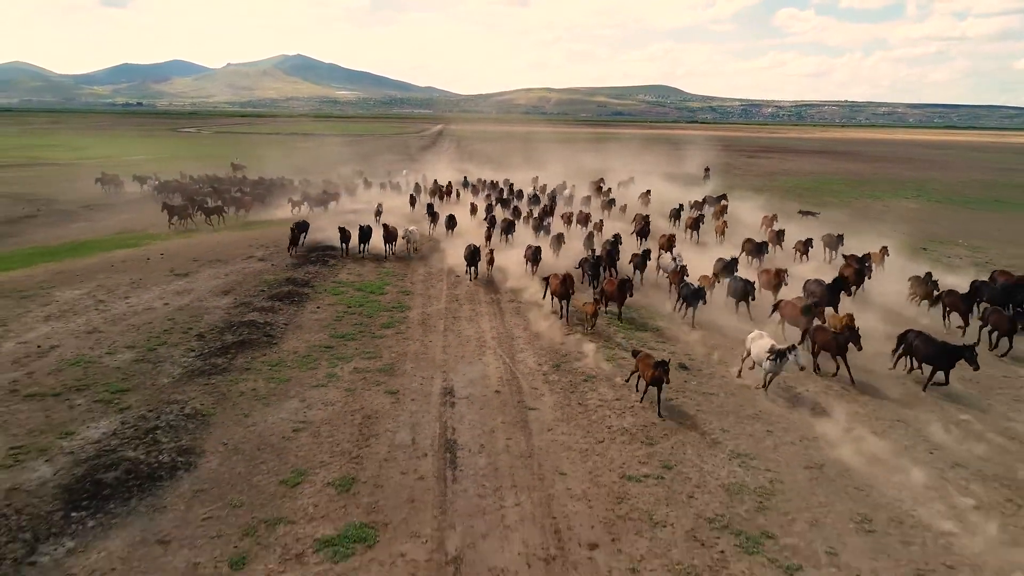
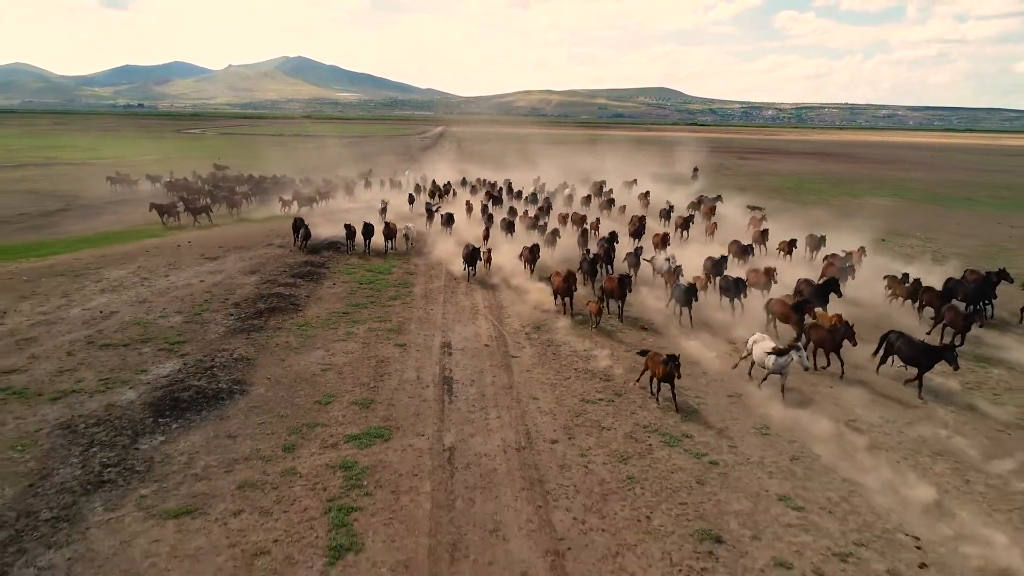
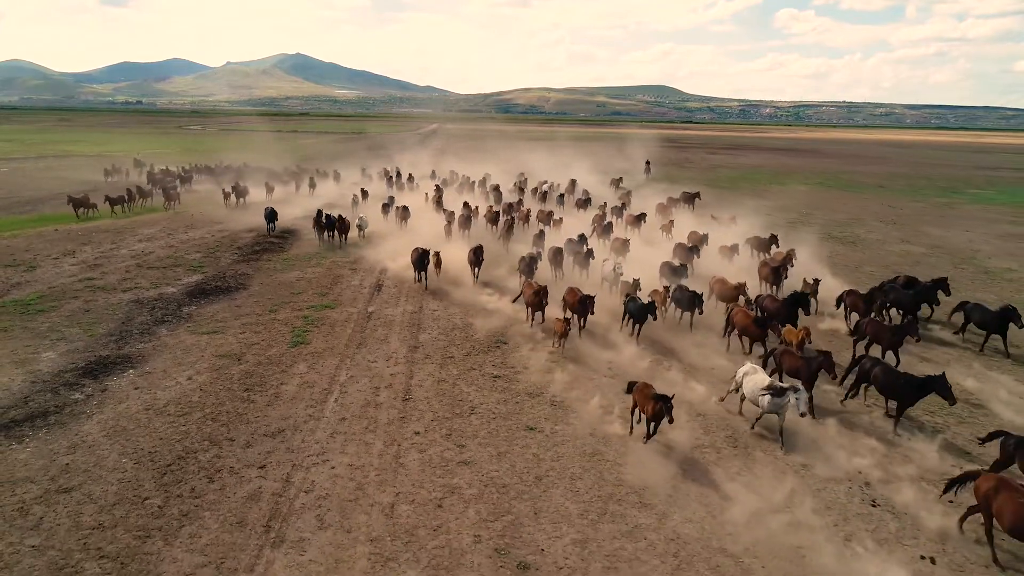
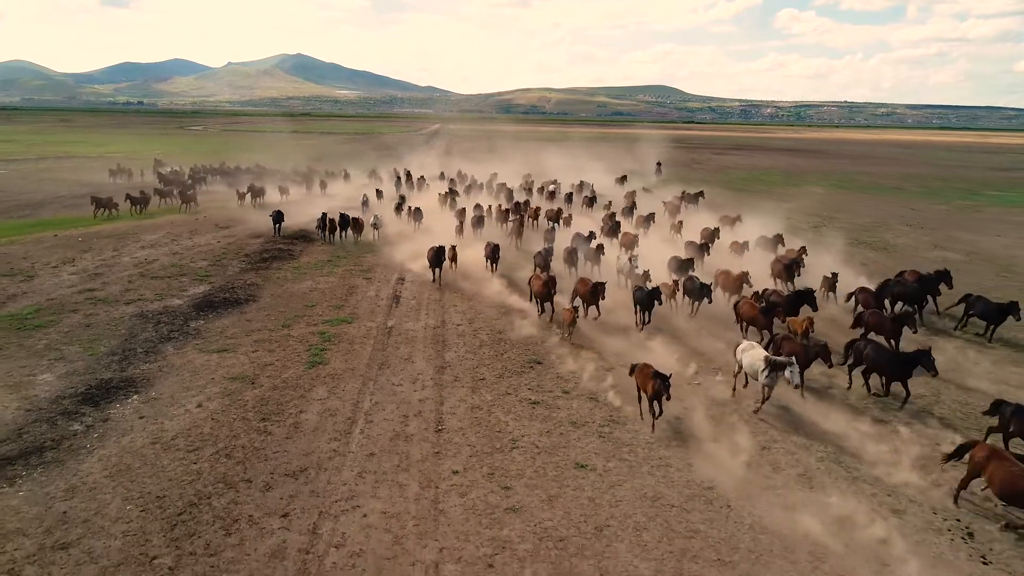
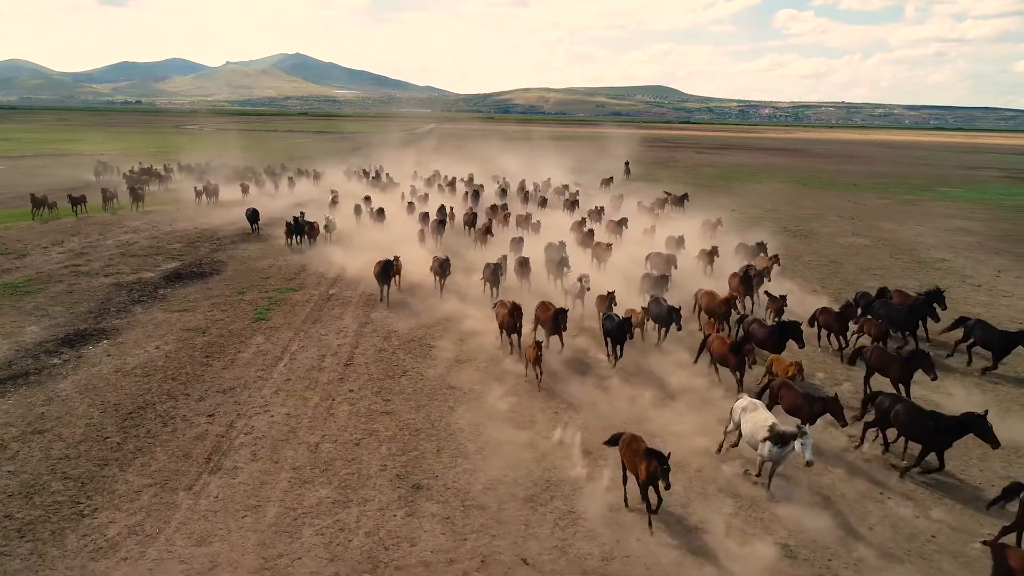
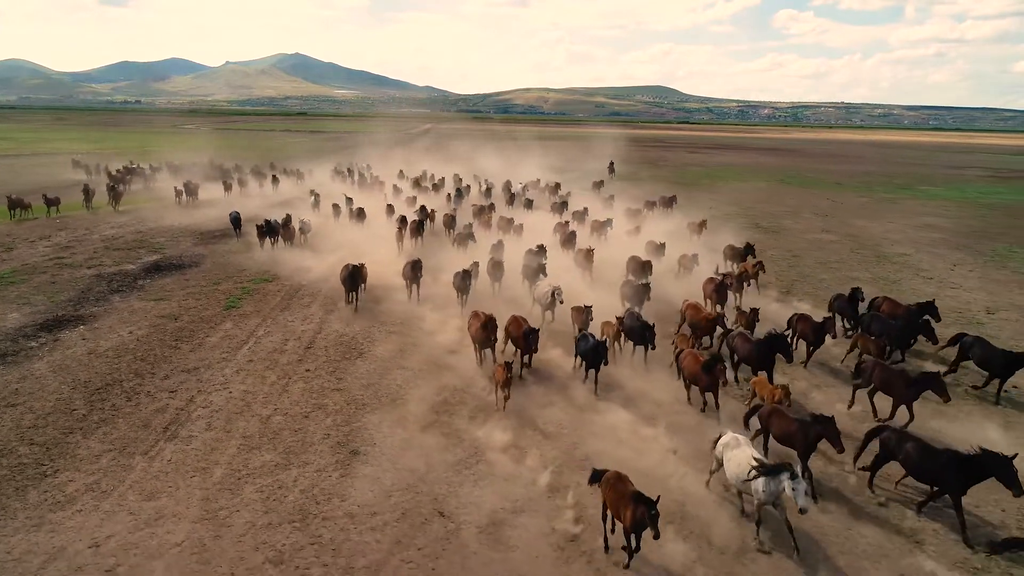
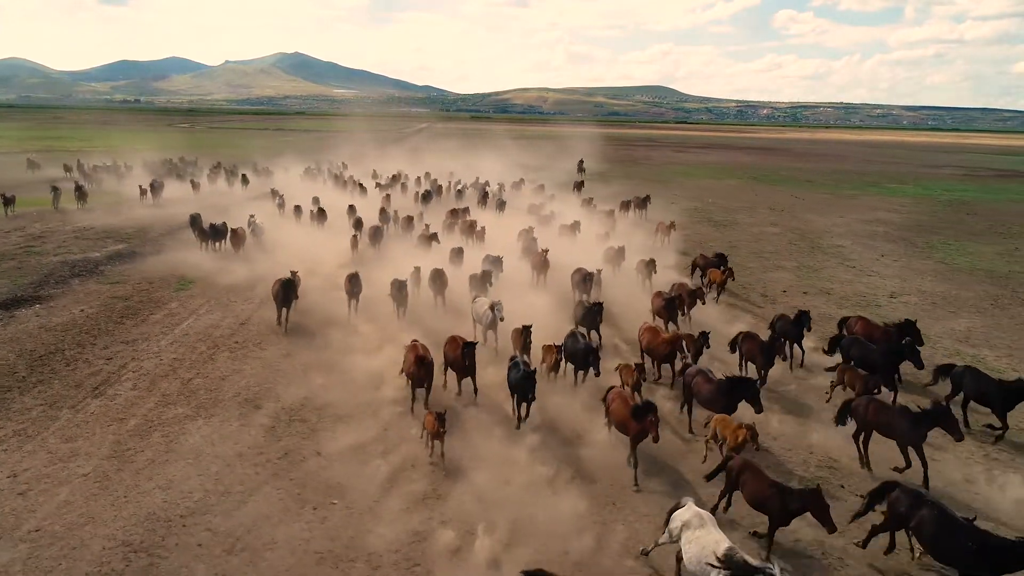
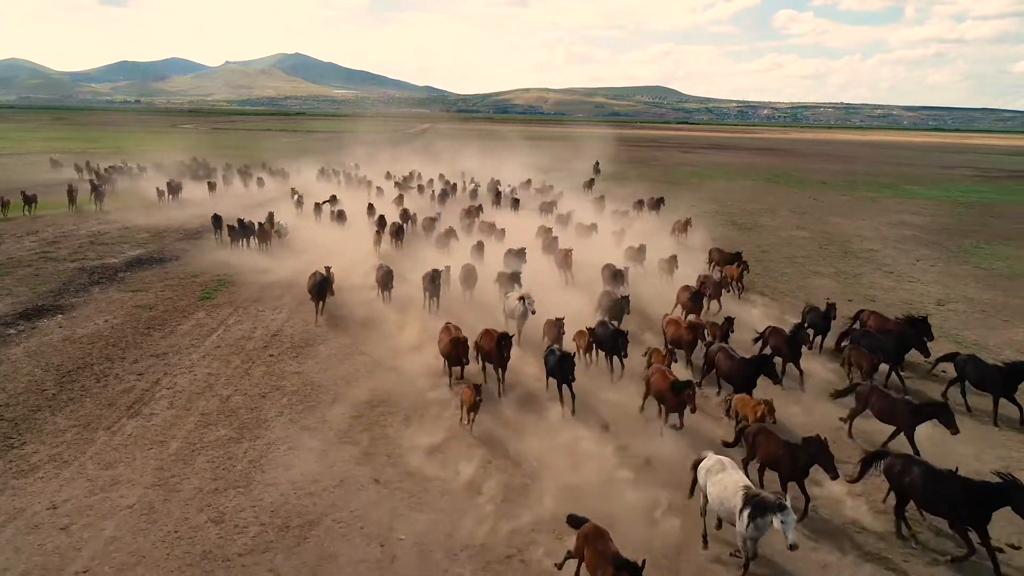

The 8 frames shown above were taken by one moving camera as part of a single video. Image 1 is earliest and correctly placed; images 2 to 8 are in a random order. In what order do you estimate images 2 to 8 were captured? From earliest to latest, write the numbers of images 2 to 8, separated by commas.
2, 4, 3, 5, 6, 8, 7
